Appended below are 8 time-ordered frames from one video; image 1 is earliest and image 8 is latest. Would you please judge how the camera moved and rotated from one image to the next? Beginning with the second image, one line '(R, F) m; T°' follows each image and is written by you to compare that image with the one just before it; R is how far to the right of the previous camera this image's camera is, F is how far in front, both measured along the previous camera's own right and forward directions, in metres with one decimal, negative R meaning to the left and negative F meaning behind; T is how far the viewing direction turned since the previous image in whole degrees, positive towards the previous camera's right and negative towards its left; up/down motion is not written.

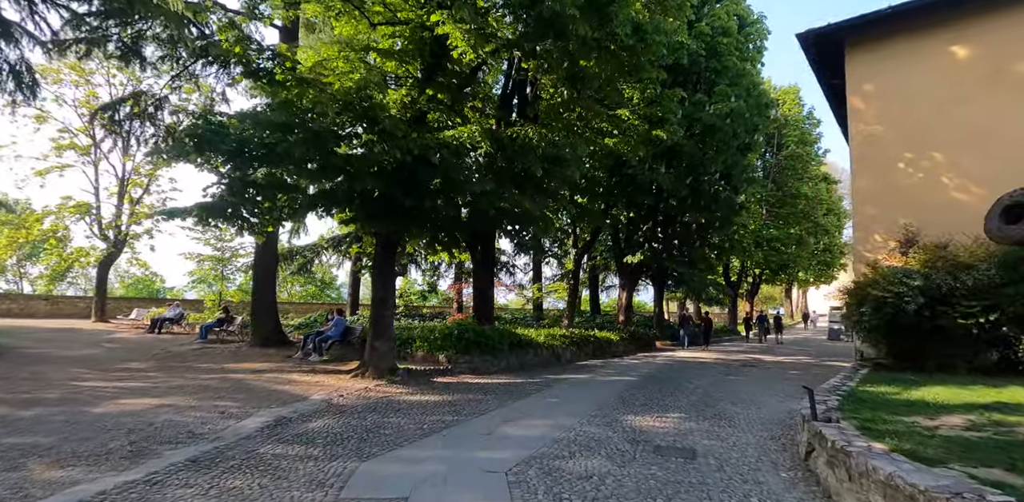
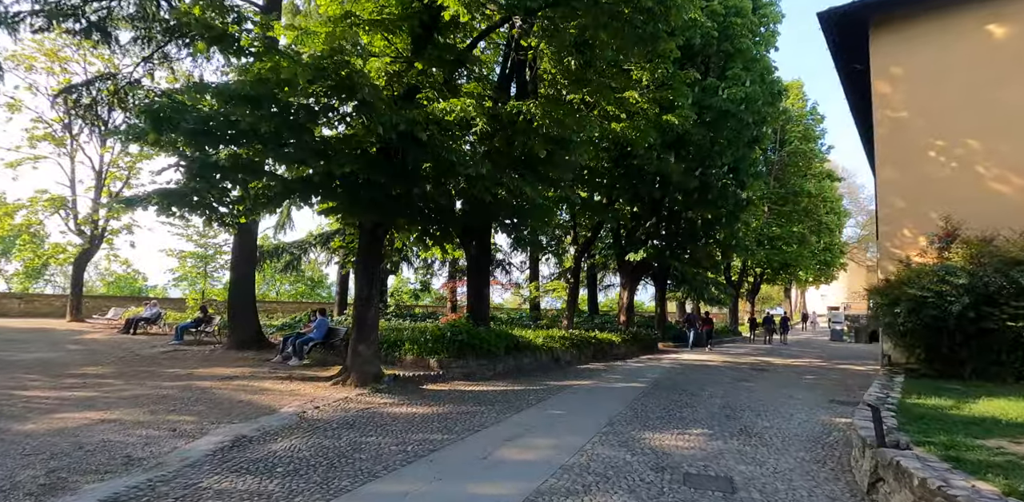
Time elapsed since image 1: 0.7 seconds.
(-0.1, +1.0) m; 0°
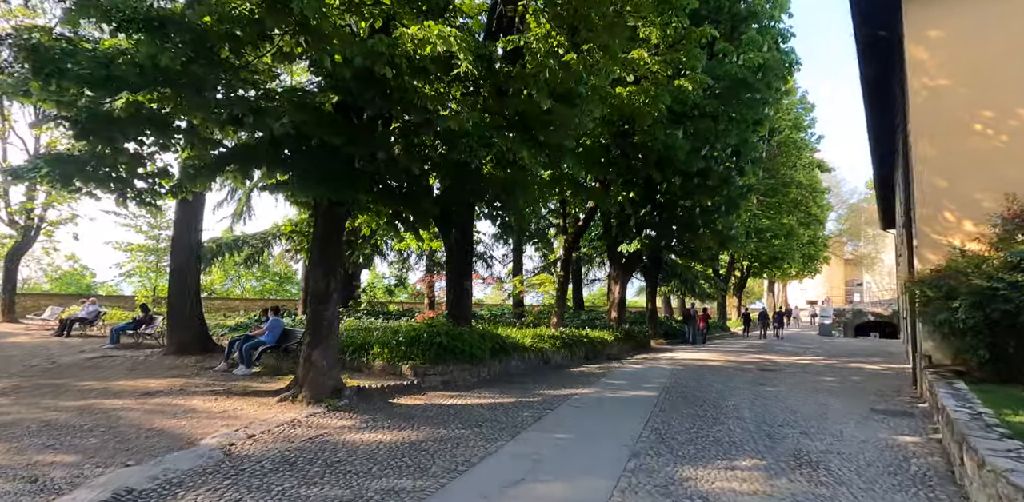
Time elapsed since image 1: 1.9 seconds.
(-0.2, +1.6) m; +2°
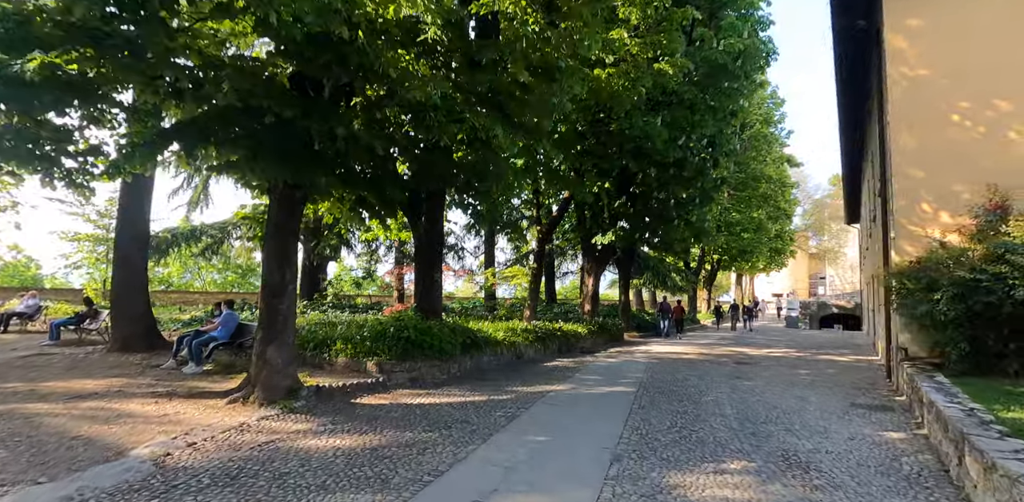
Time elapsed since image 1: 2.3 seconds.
(0.0, +0.5) m; +3°
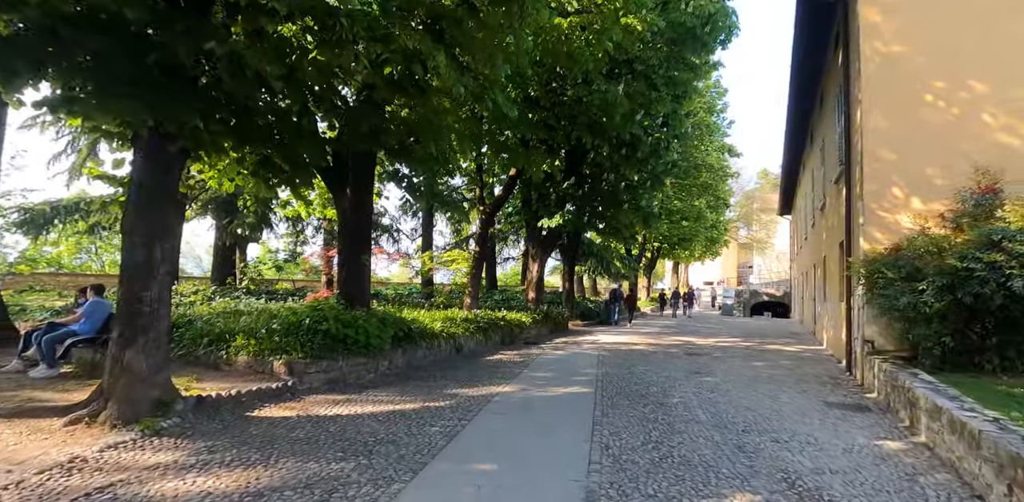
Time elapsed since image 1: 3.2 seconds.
(0.0, +1.3) m; +6°
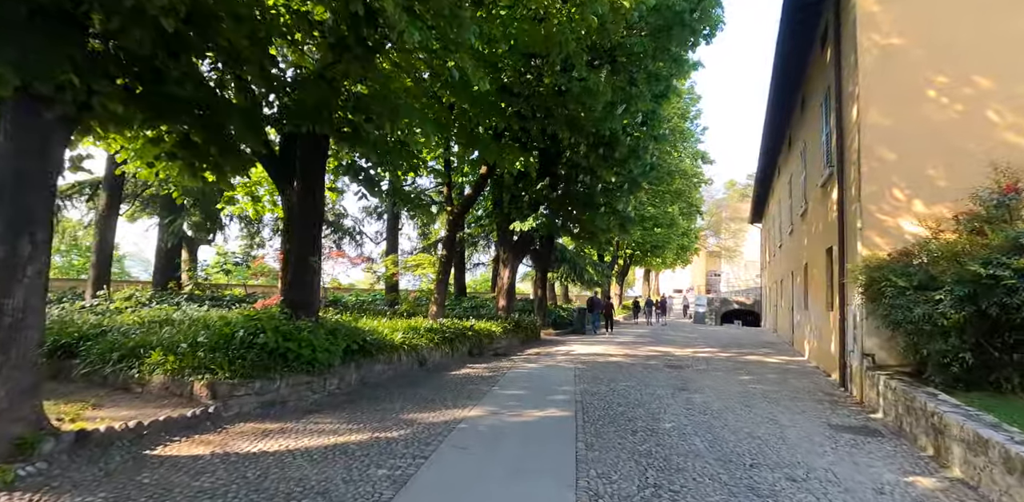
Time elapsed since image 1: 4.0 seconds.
(0.0, +1.0) m; +3°
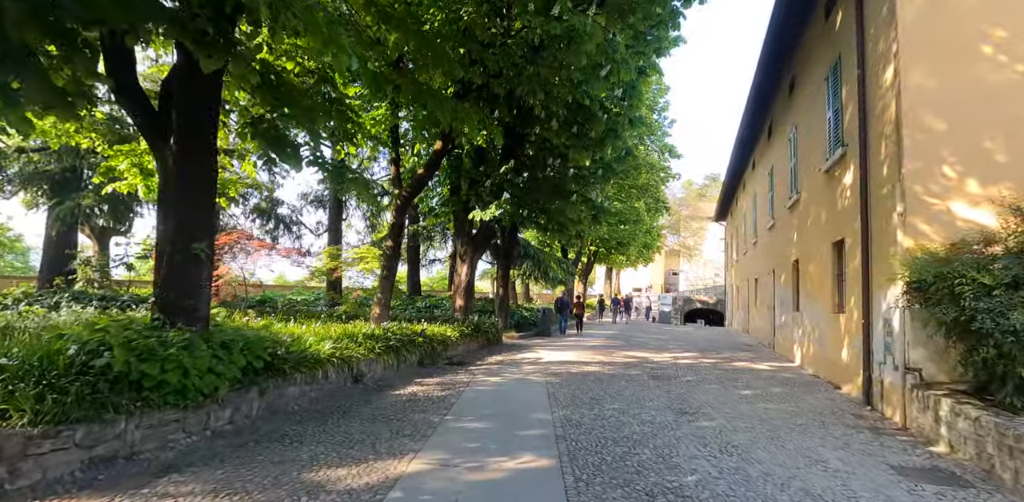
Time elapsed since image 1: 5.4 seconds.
(0.0, +2.0) m; +4°
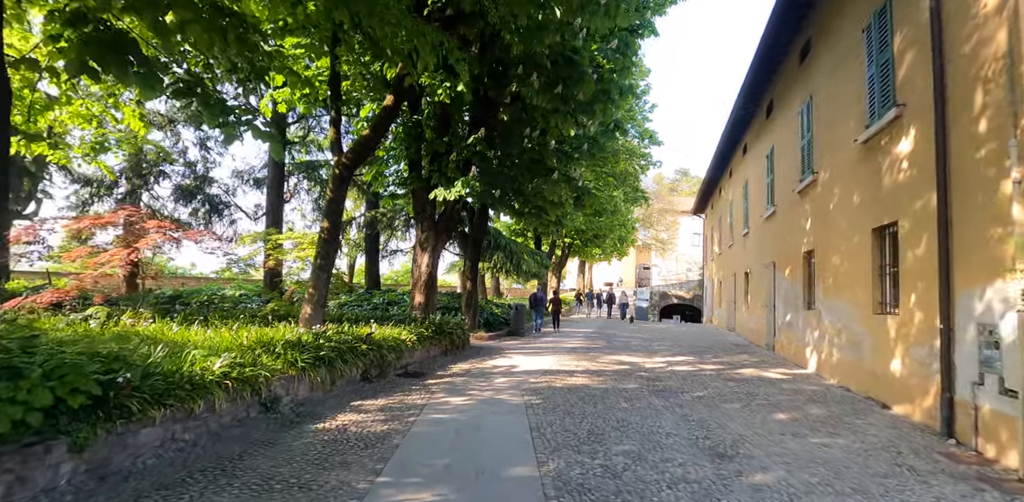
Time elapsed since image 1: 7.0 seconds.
(0.0, +2.2) m; +3°
